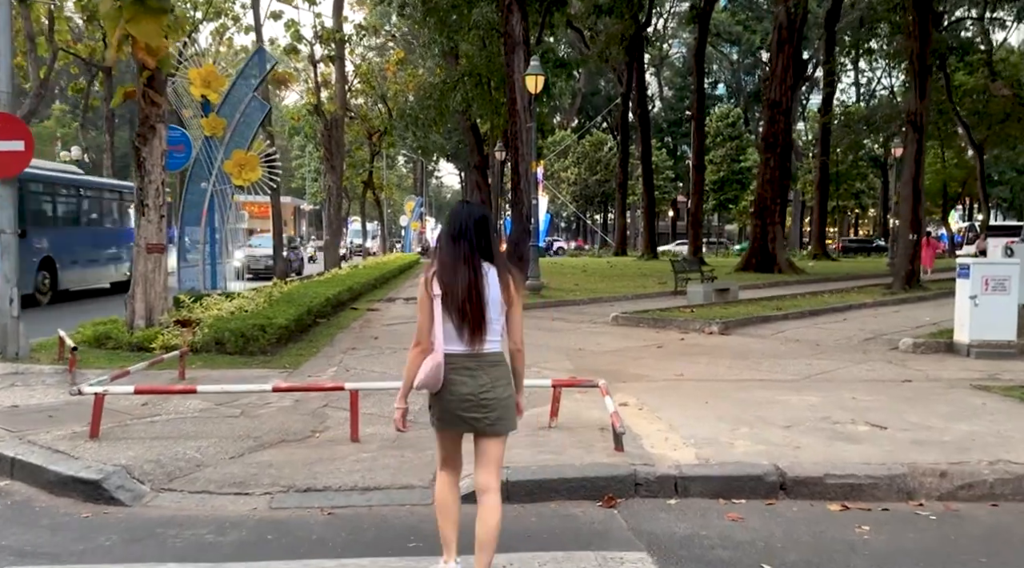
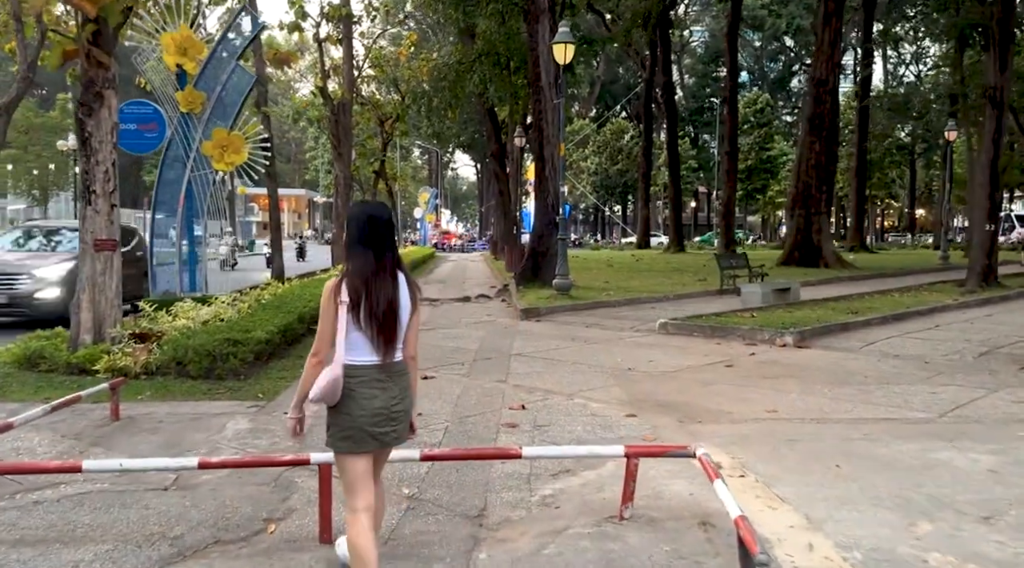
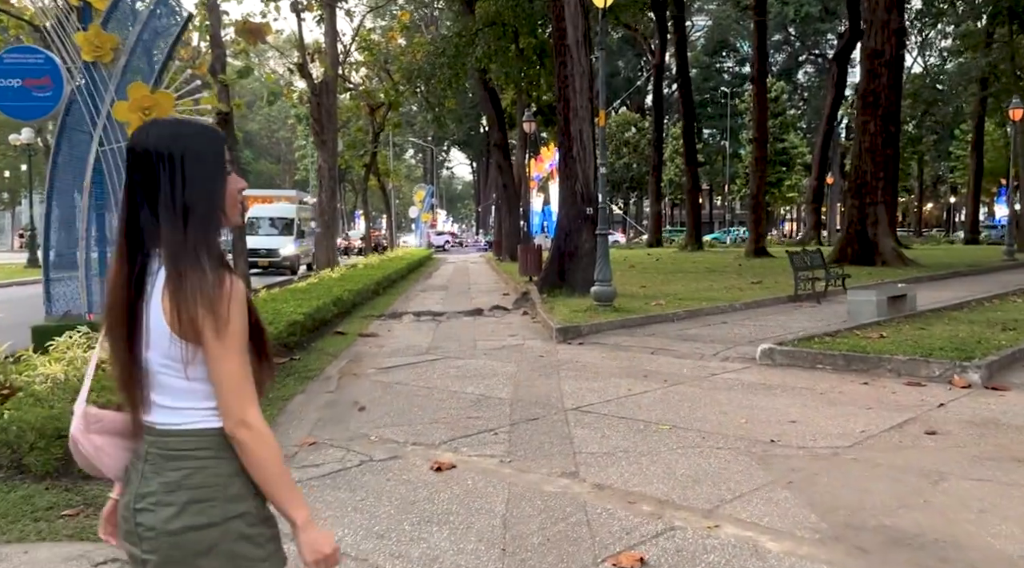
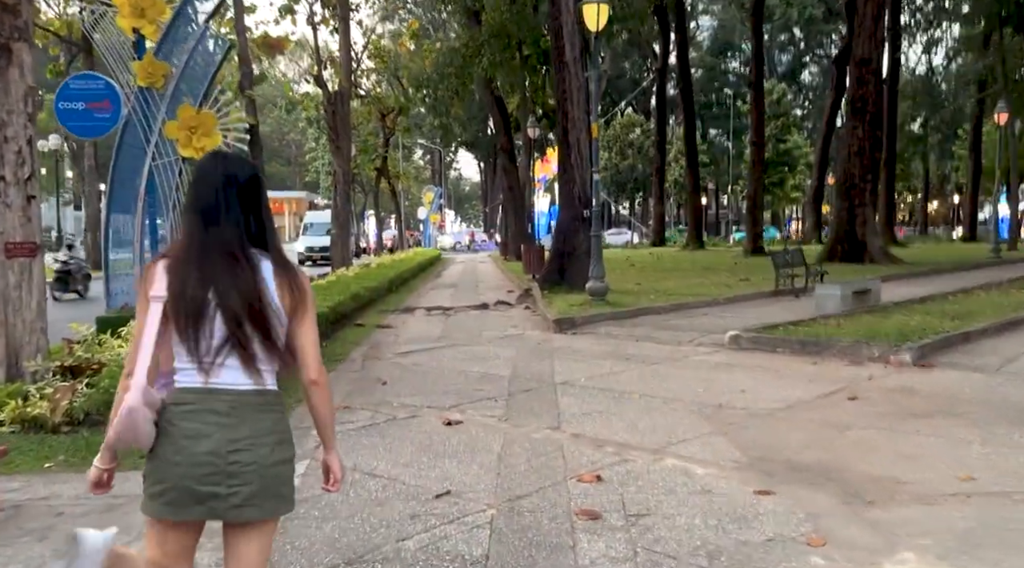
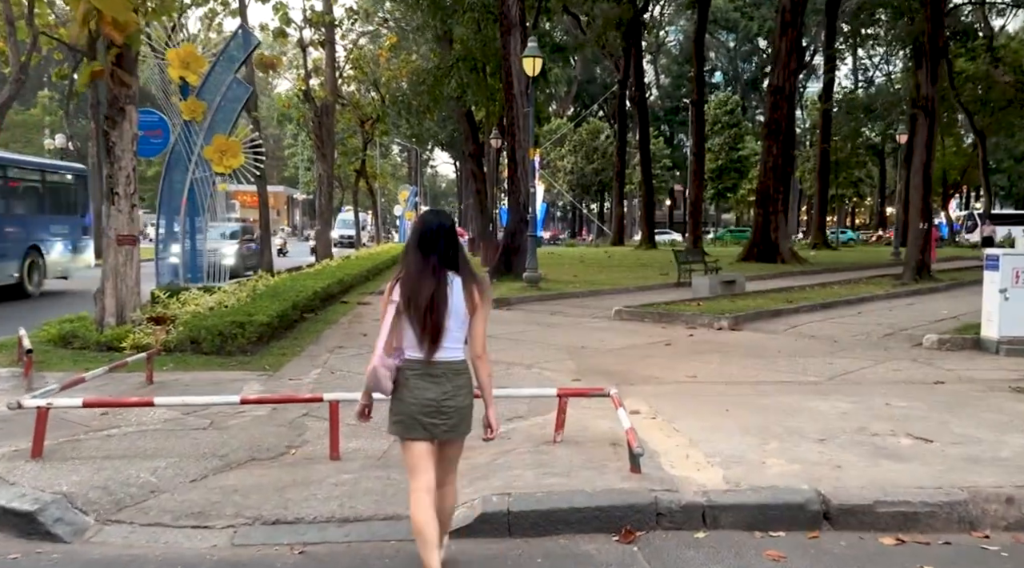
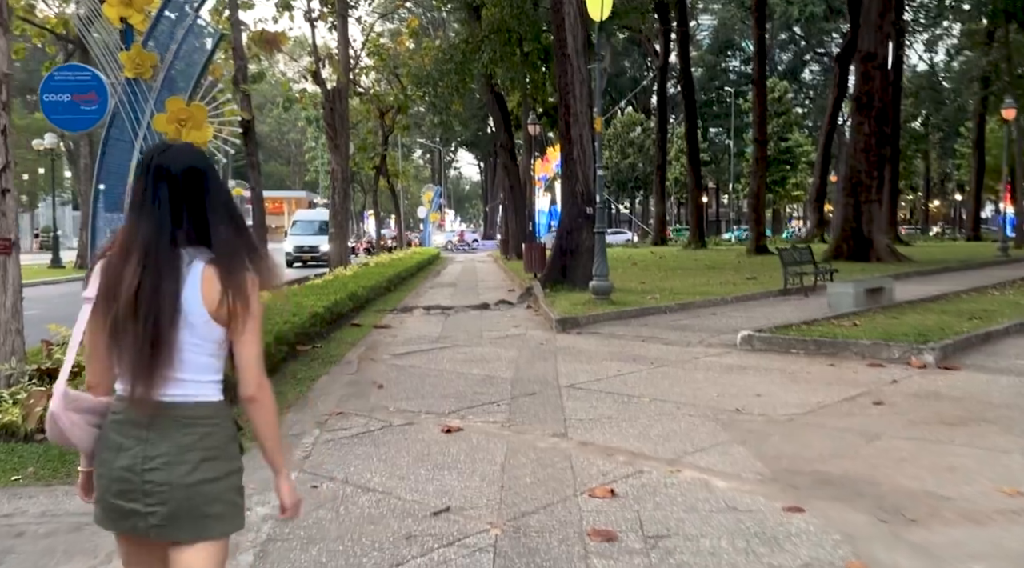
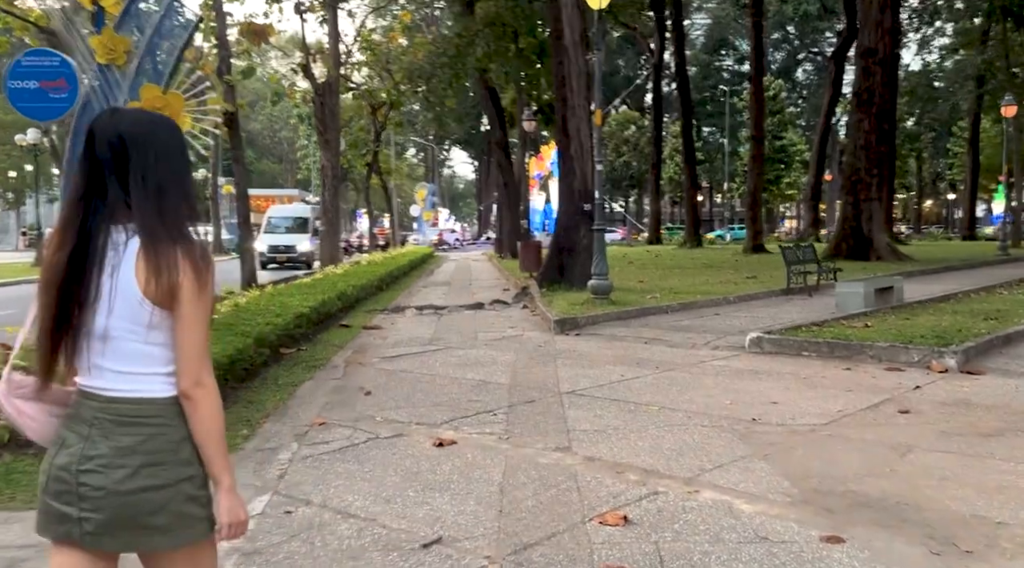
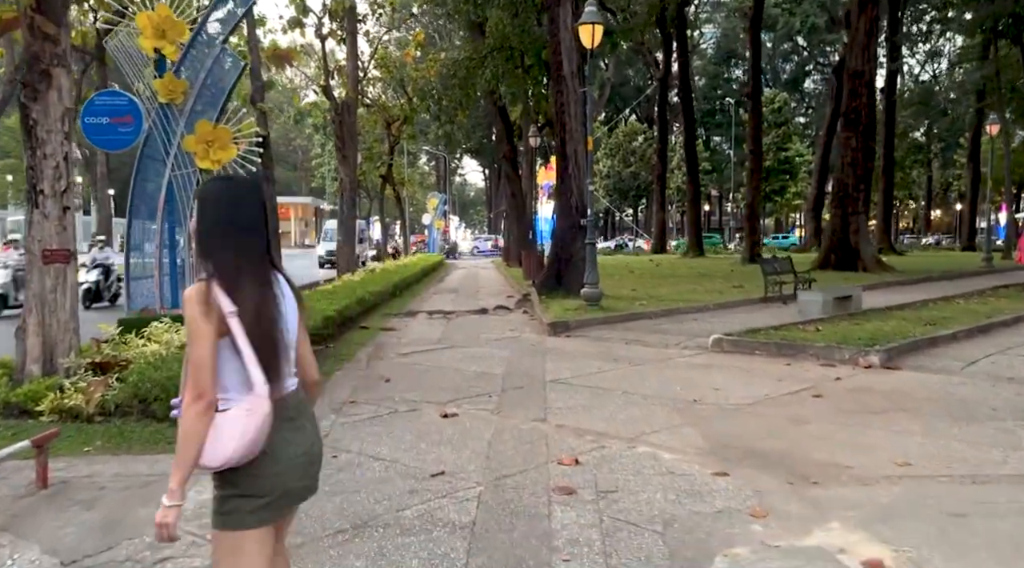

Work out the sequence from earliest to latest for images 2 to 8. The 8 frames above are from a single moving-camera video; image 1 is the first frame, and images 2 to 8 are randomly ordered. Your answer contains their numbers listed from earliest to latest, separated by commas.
5, 2, 8, 4, 6, 7, 3
